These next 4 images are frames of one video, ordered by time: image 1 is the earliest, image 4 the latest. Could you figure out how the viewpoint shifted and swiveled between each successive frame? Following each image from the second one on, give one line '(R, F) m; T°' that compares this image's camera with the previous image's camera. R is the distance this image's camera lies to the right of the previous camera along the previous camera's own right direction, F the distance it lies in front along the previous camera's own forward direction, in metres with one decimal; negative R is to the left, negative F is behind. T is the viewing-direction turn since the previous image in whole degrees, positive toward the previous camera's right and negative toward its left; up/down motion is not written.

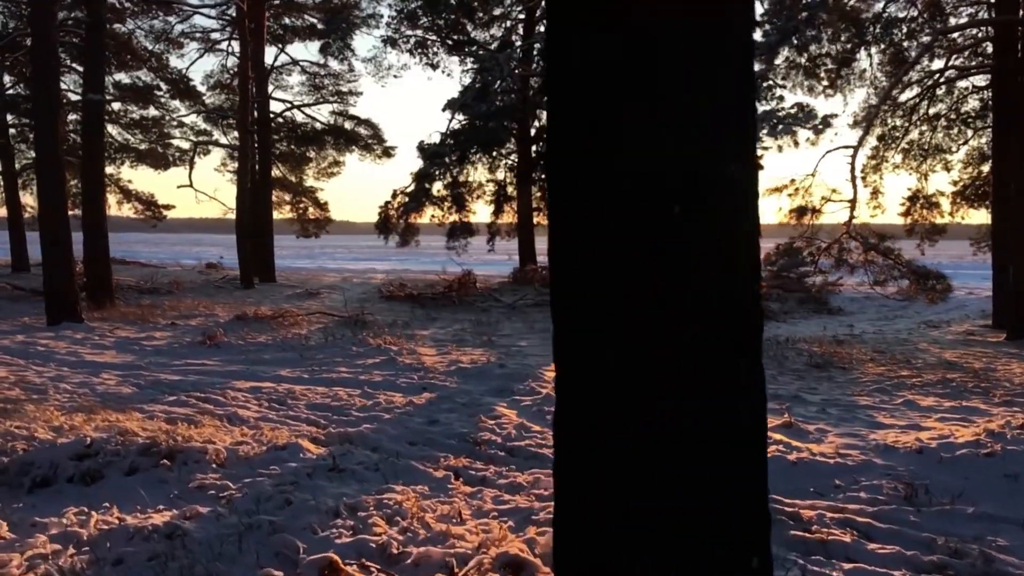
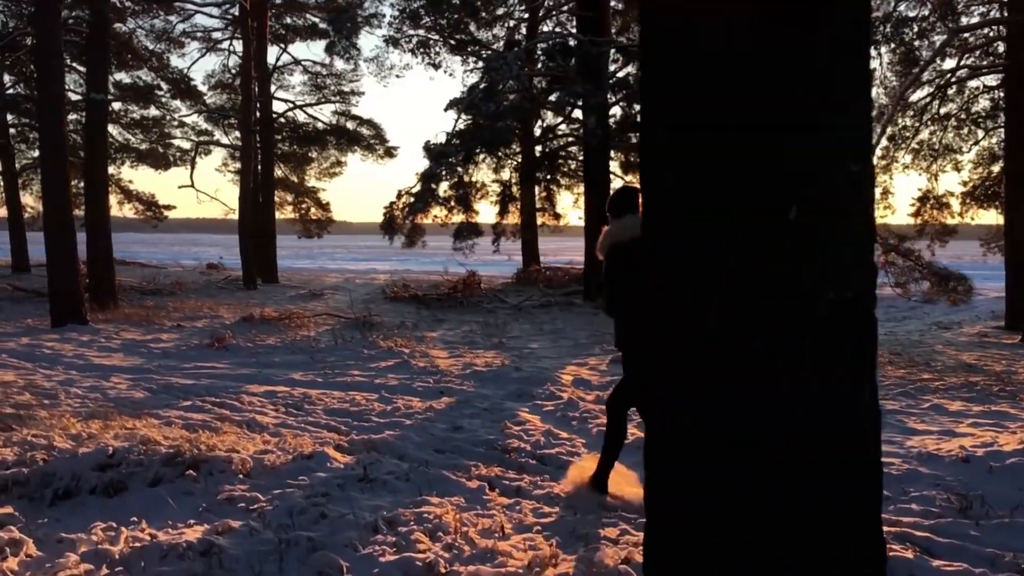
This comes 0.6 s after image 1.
(-0.2, +0.1) m; 0°
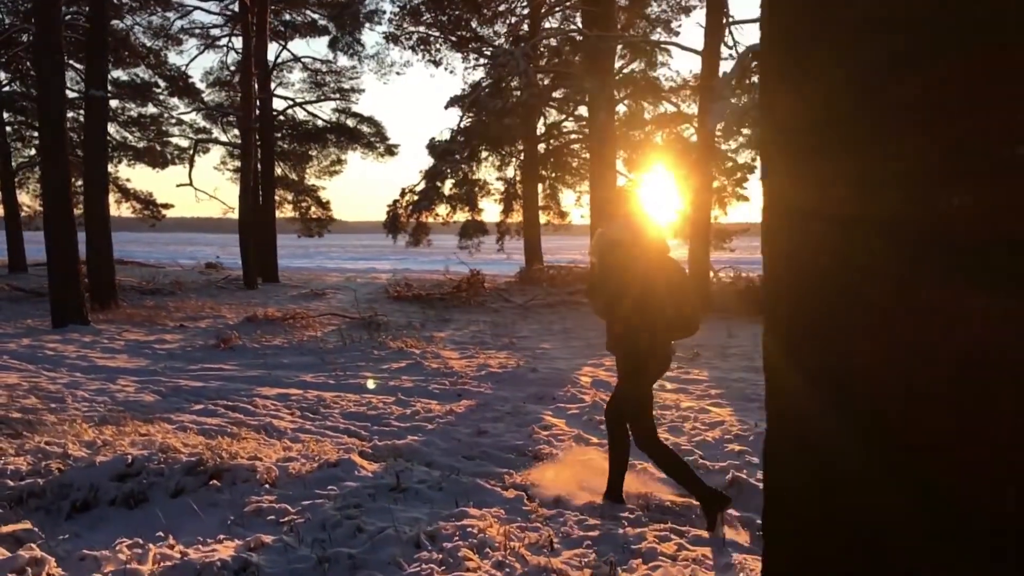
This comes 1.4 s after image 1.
(-0.2, +0.2) m; 0°
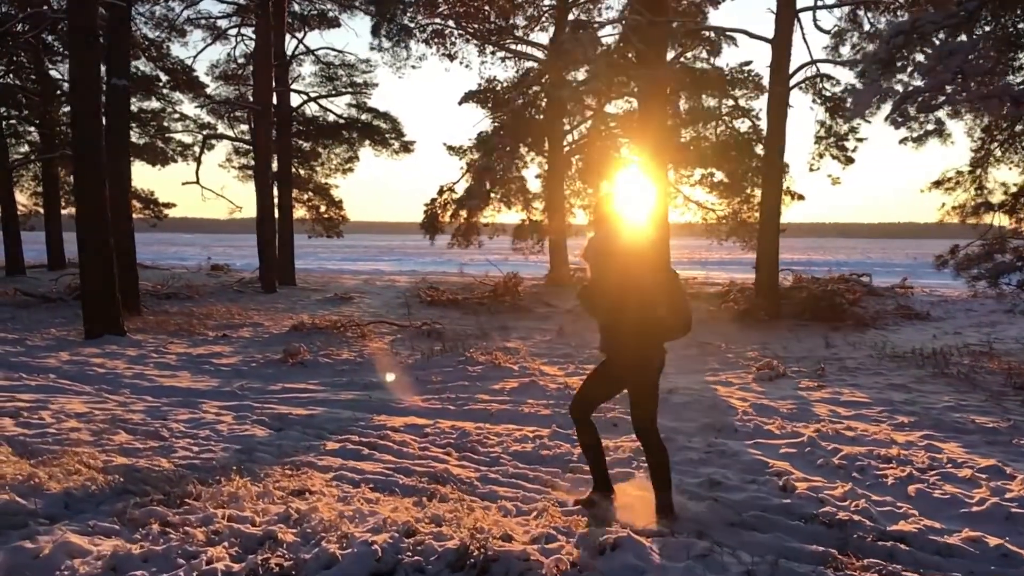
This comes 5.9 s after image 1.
(-1.5, +1.0) m; +1°
